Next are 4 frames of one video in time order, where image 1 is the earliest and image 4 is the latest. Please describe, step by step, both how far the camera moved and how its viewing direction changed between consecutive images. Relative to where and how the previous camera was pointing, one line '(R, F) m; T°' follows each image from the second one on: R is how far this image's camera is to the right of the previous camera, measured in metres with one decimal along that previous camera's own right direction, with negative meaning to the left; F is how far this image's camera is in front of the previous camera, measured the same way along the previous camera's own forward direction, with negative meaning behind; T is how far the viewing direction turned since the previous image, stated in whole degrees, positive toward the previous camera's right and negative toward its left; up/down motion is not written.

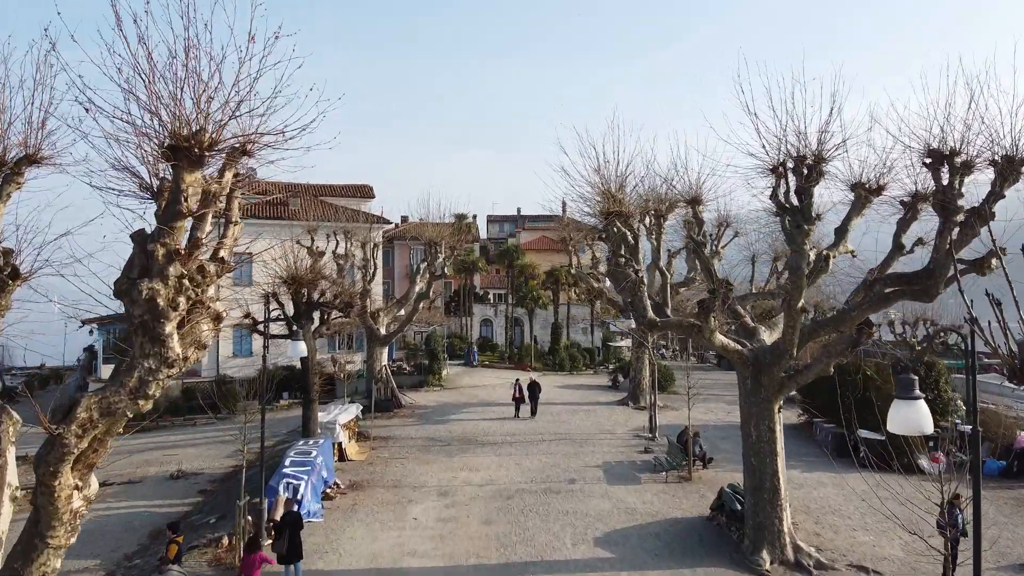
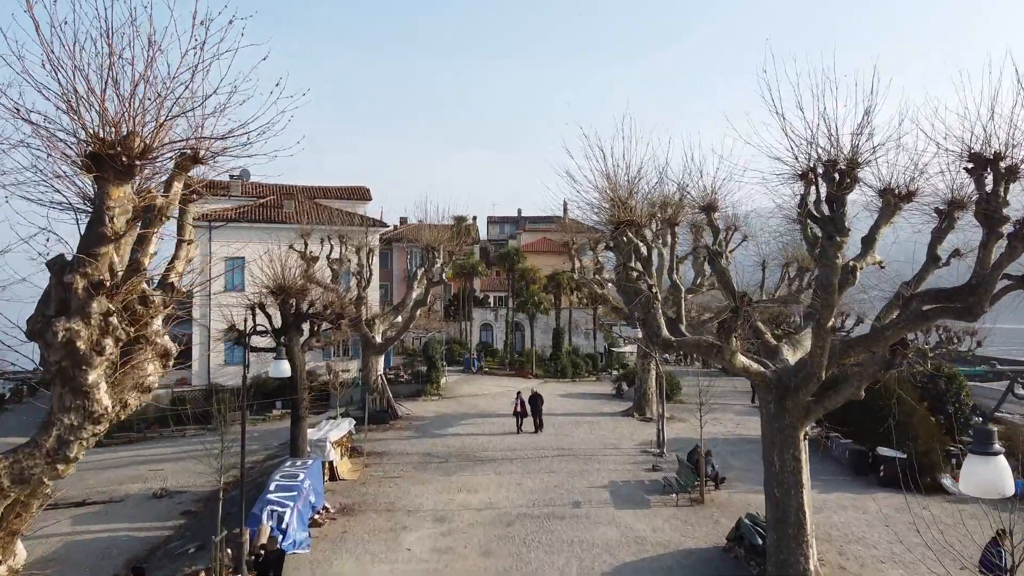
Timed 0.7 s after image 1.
(0.0, +0.8) m; 0°
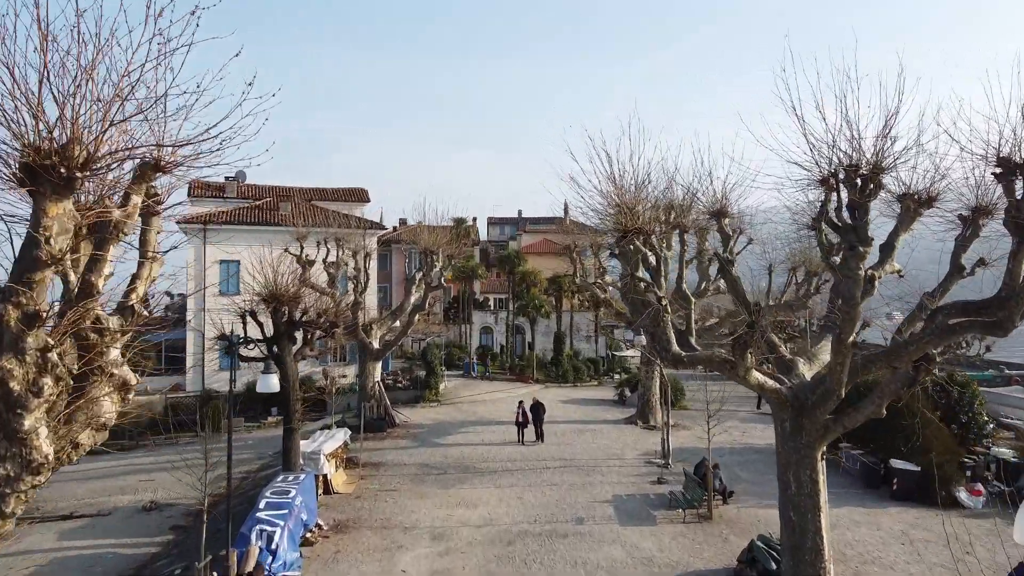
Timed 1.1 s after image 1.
(0.0, +0.5) m; 0°
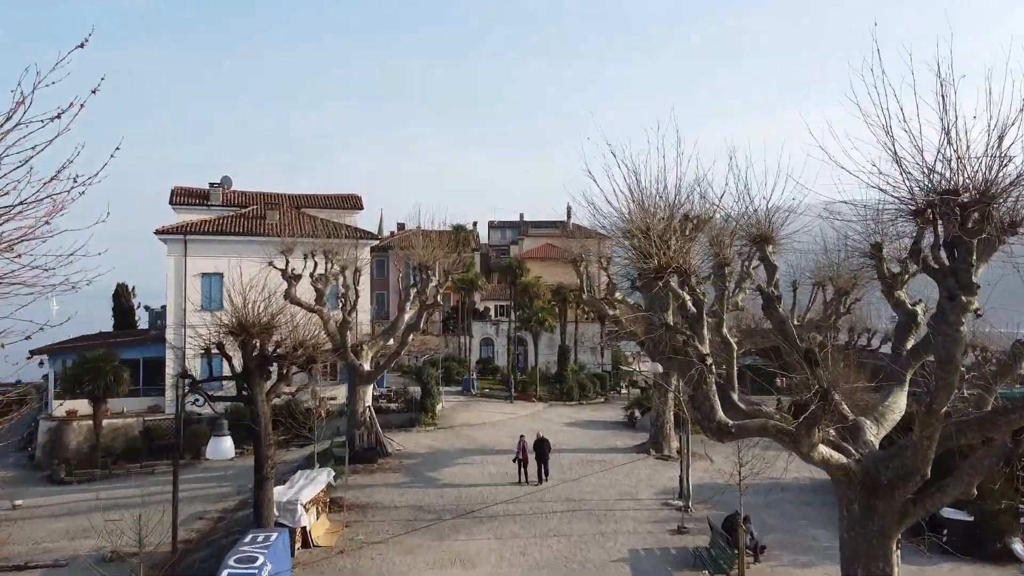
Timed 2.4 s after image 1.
(0.0, +1.6) m; 0°
